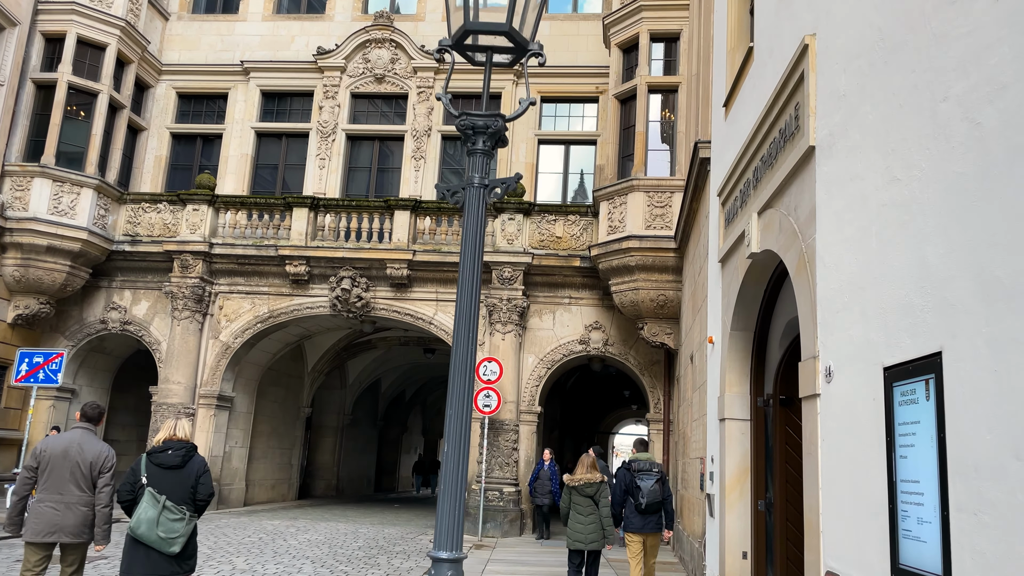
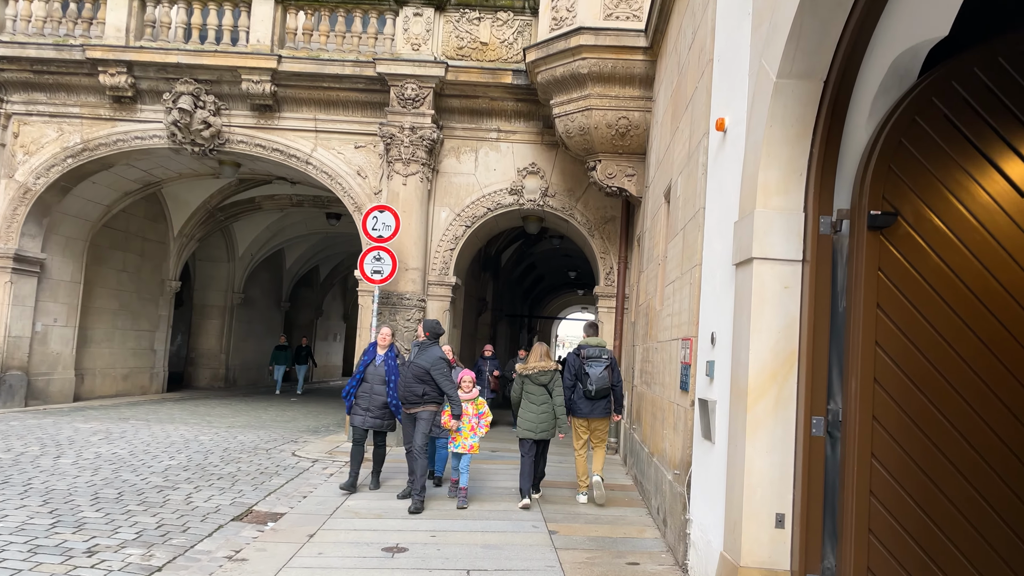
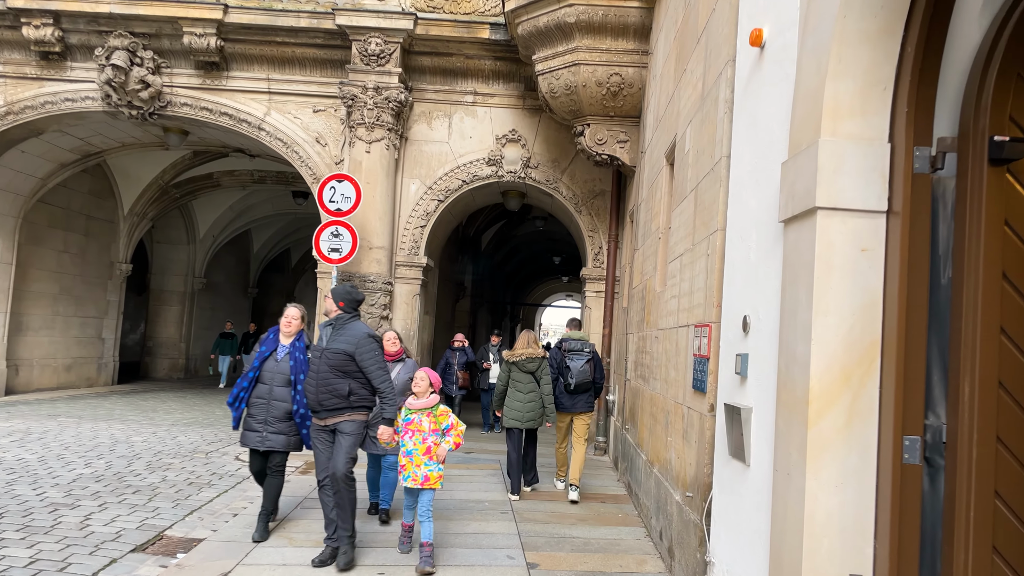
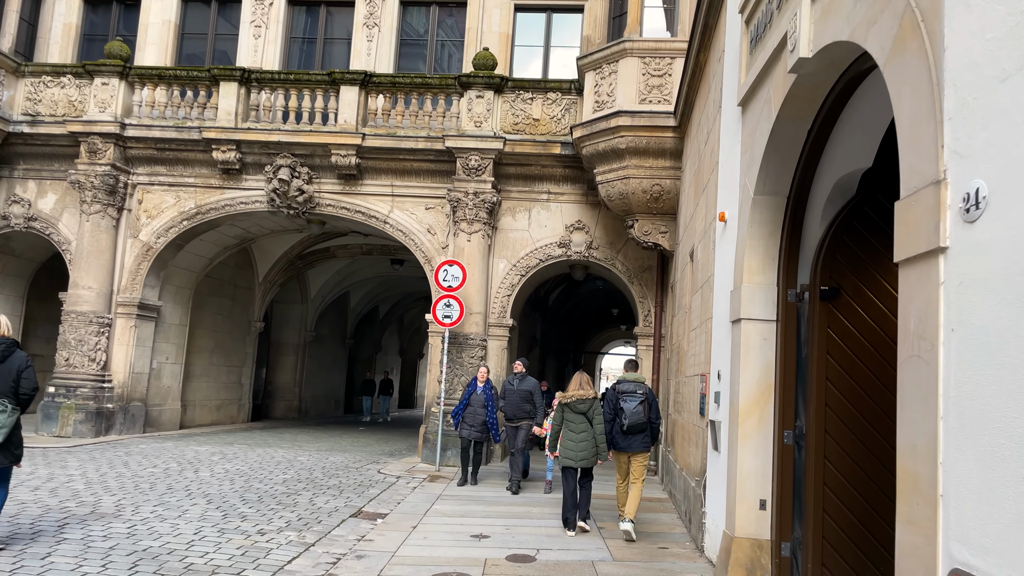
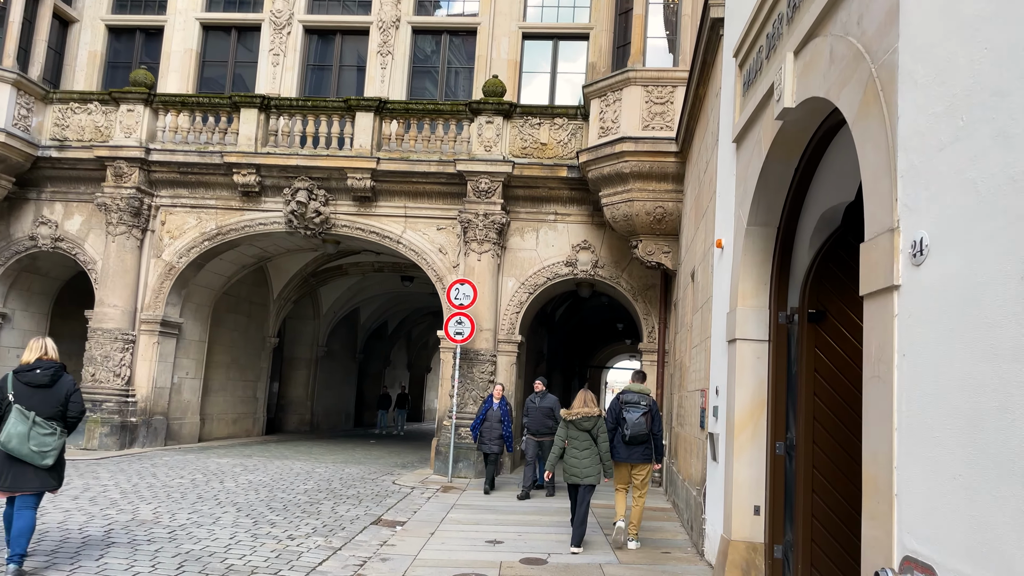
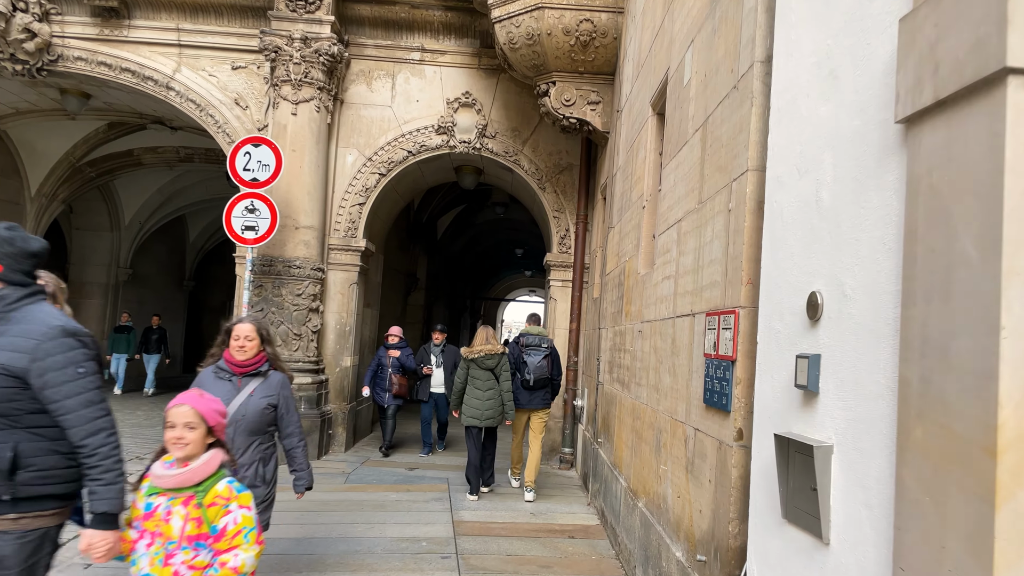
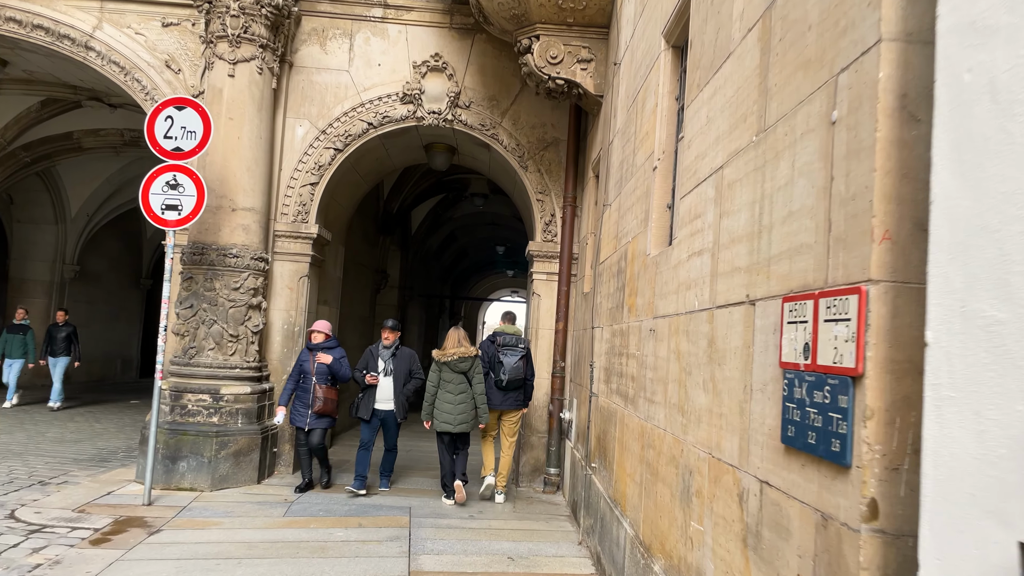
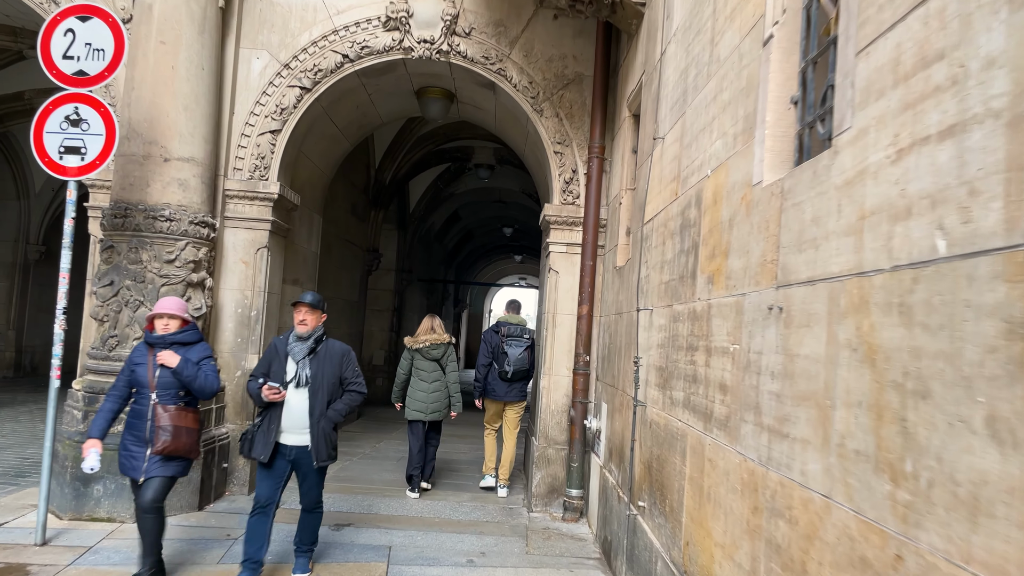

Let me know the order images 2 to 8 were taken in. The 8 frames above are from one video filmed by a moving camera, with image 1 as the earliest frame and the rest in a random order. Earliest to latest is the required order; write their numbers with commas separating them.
5, 4, 2, 3, 6, 7, 8
